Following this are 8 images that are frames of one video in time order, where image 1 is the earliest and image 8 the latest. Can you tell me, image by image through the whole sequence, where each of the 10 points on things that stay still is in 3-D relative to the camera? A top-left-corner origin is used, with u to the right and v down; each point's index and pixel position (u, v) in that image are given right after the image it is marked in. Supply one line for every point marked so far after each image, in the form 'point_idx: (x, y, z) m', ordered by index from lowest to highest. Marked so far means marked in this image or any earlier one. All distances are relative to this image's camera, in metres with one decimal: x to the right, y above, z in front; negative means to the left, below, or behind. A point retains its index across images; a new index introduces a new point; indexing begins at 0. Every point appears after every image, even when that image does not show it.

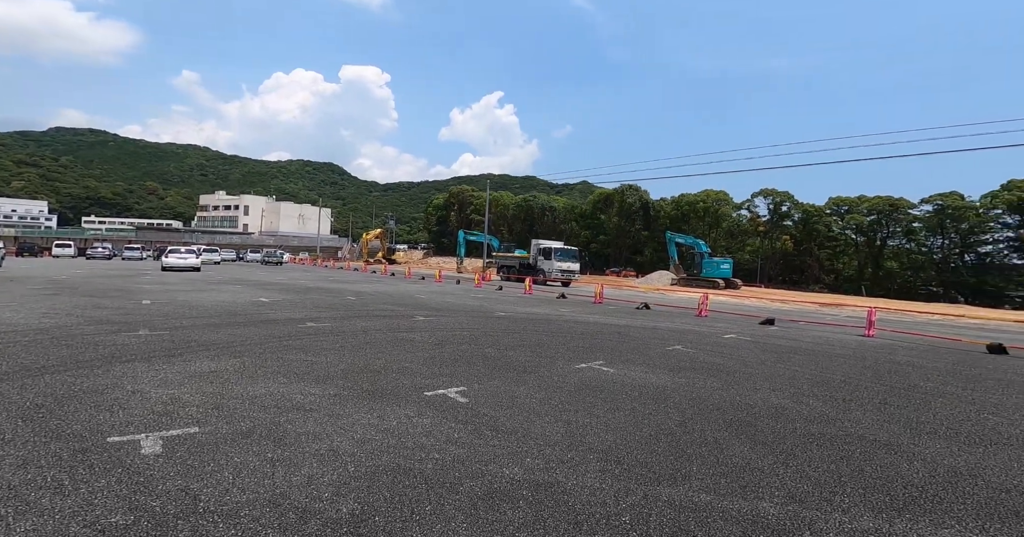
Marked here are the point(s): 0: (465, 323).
0: (-1.9, -1.1, +12.5) m
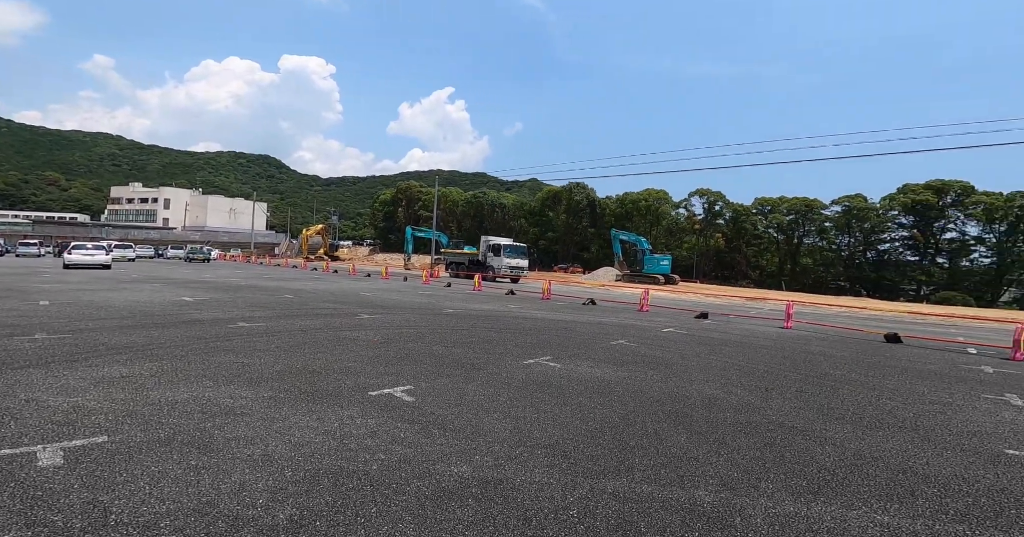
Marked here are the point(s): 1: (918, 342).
0: (-2.0, -1.1, +12.2) m
1: (+9.9, -1.8, +12.6) m
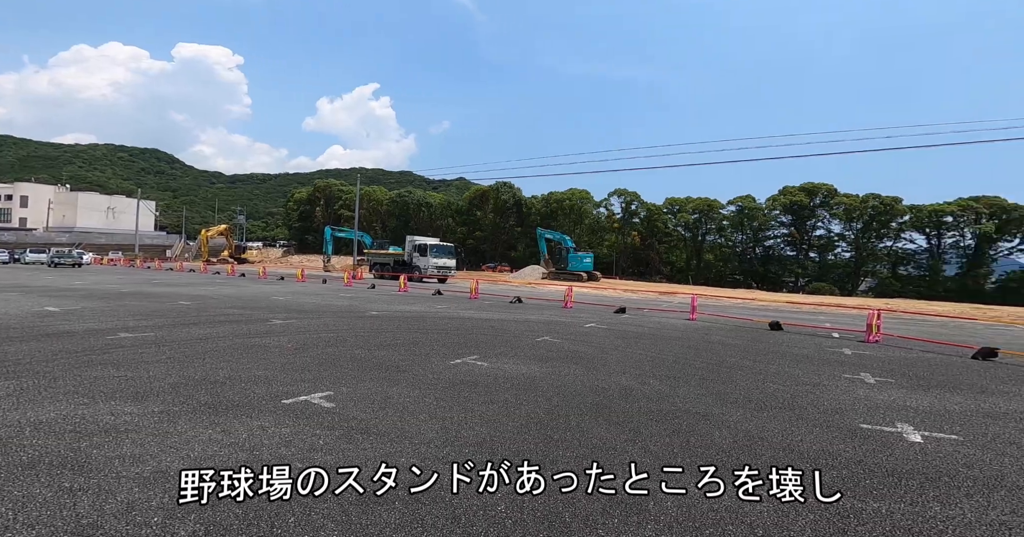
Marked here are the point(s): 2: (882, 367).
0: (-4.0, -1.2, +12.0) m
1: (+7.7, -1.6, +14.0) m
2: (+6.0, -1.6, +8.6) m
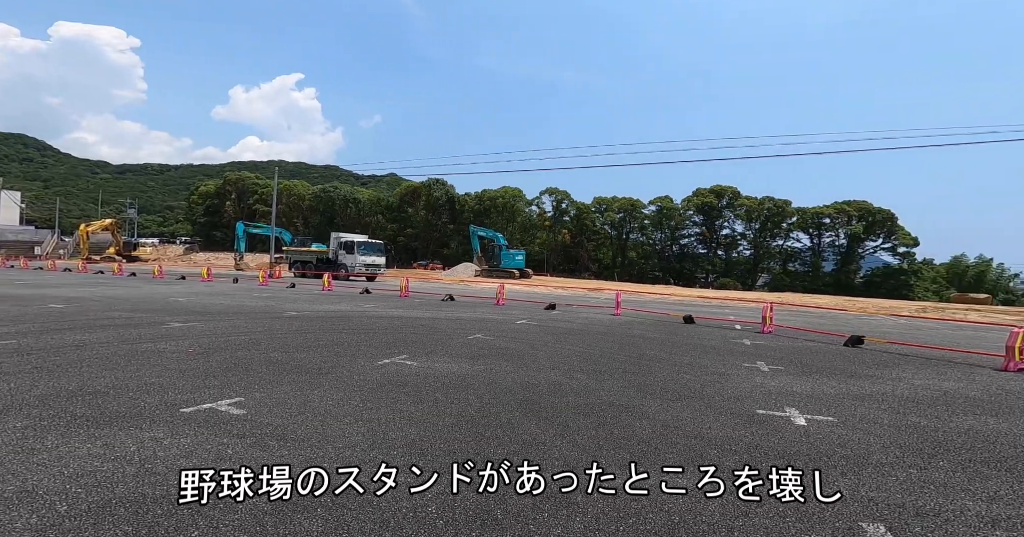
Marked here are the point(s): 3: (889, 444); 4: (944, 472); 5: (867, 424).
0: (-5.8, -1.1, +11.3) m
1: (+5.5, -1.5, +14.8) m
2: (+4.6, -1.5, +9.2) m
3: (+3.0, -1.4, +4.2) m
4: (+2.9, -1.4, +3.6) m
5: (+3.3, -1.4, +4.8) m
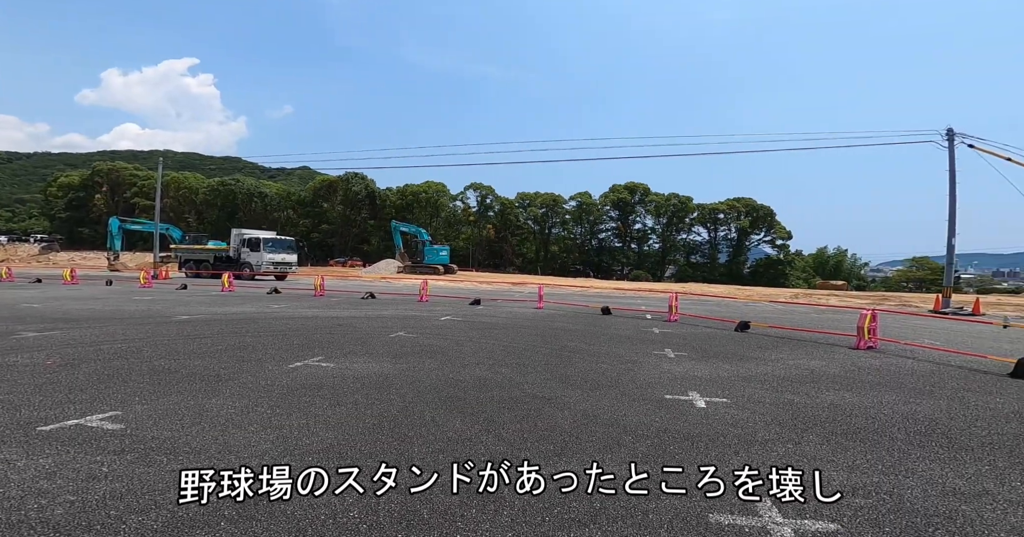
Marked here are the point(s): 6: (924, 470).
0: (-7.6, -1.1, +10.3) m
1: (+3.2, -1.3, +15.3) m
2: (+3.1, -1.3, +9.7) m
3: (+2.2, -1.3, +4.5) m
4: (+2.2, -1.3, +3.9) m
5: (+2.4, -1.3, +5.2) m
6: (+2.5, -1.3, +3.3) m
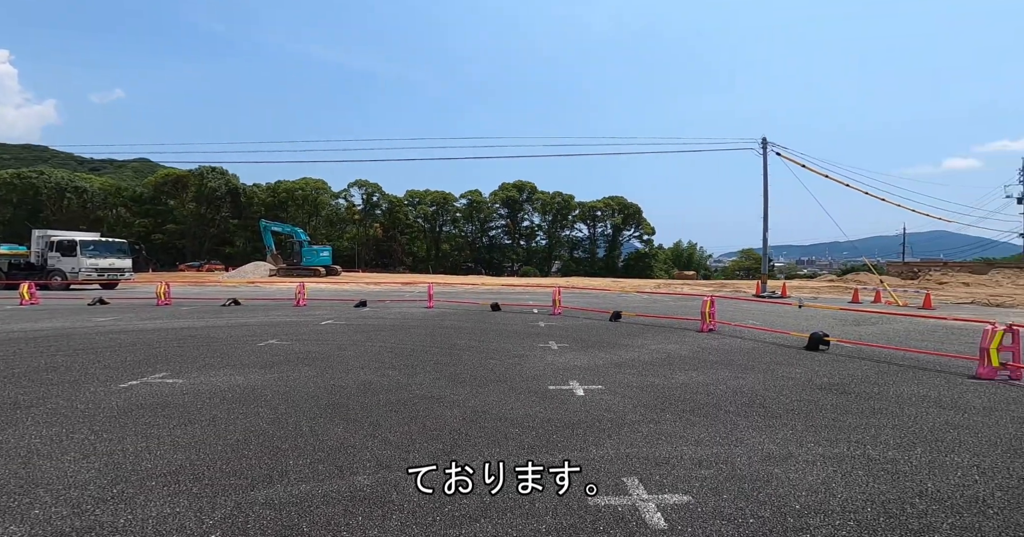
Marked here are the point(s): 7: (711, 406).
0: (-9.6, -1.3, +8.5) m
1: (-0.1, -1.2, +15.7) m
2: (+0.9, -1.3, +10.1) m
3: (+1.1, -1.2, +4.8) m
4: (+1.2, -1.2, +4.2) m
5: (+1.2, -1.2, +5.5) m
6: (+1.7, -1.2, +3.8) m
7: (+1.7, -1.2, +4.6) m
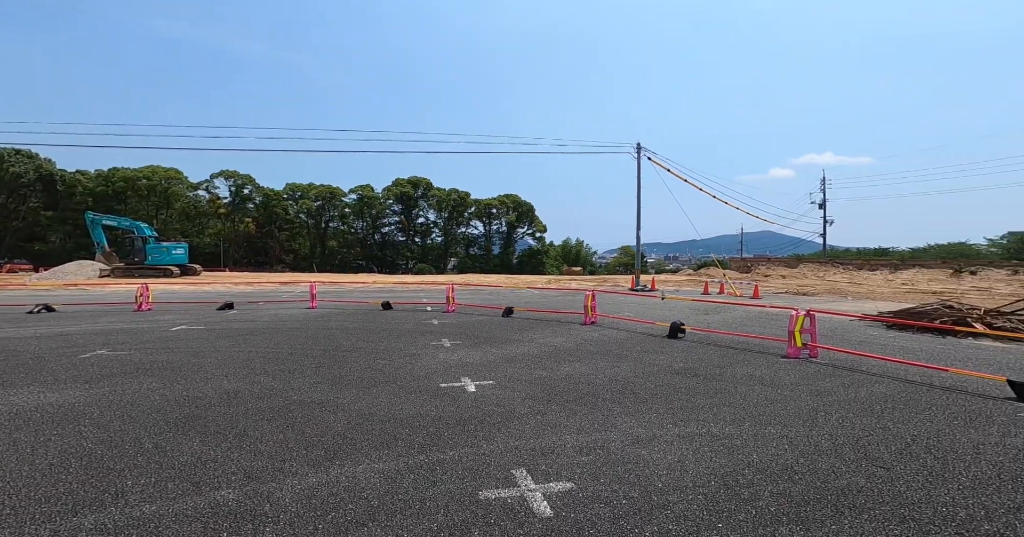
0: (-11.1, -1.3, +6.5) m
1: (-3.1, -1.1, +15.4) m
2: (-1.1, -1.2, +10.1) m
3: (+0.1, -1.2, +5.0) m
4: (+0.4, -1.2, +4.4) m
5: (0.0, -1.2, +5.7) m
6: (+0.9, -1.2, +4.0) m
7: (+0.7, -1.2, +4.8) m
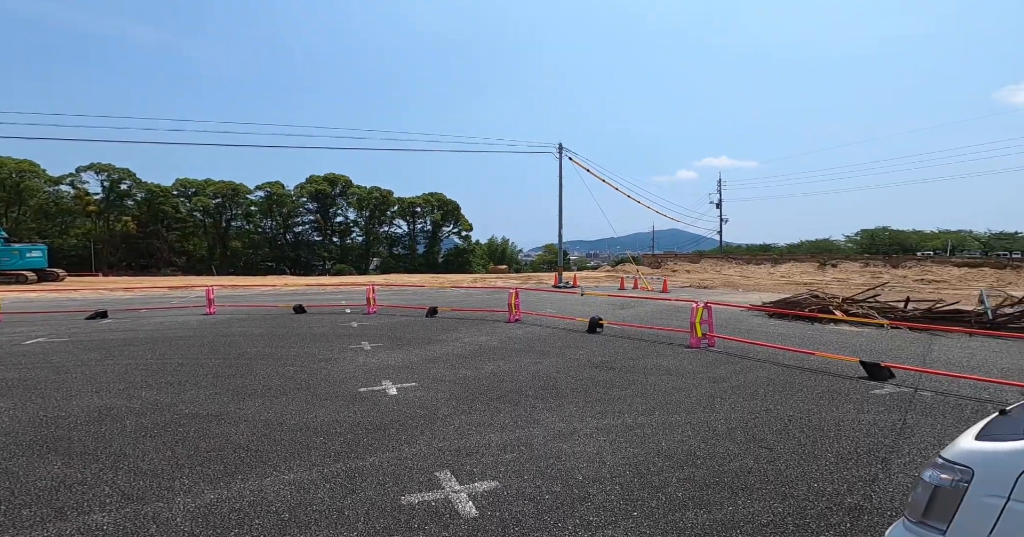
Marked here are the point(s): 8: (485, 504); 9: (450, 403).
0: (-11.9, -1.5, +4.9) m
1: (-5.2, -1.1, +14.8) m
2: (-2.5, -1.2, +9.9) m
3: (-0.6, -1.2, +4.9) m
4: (-0.3, -1.2, +4.4) m
5: (-0.8, -1.2, +5.6) m
6: (+0.3, -1.2, +4.1) m
7: (+0.1, -1.1, +4.9) m
8: (-0.1, -1.2, +2.8) m
9: (-0.5, -1.2, +4.7) m
